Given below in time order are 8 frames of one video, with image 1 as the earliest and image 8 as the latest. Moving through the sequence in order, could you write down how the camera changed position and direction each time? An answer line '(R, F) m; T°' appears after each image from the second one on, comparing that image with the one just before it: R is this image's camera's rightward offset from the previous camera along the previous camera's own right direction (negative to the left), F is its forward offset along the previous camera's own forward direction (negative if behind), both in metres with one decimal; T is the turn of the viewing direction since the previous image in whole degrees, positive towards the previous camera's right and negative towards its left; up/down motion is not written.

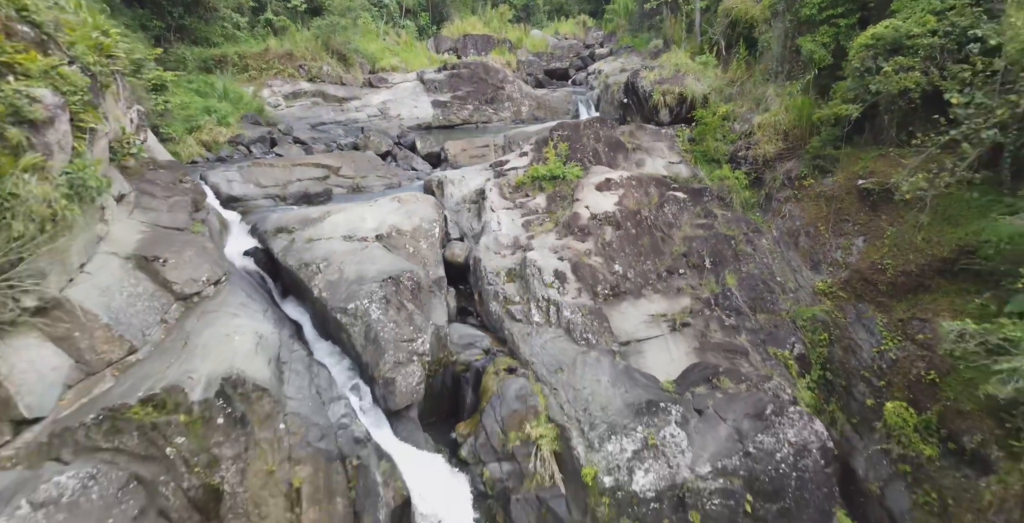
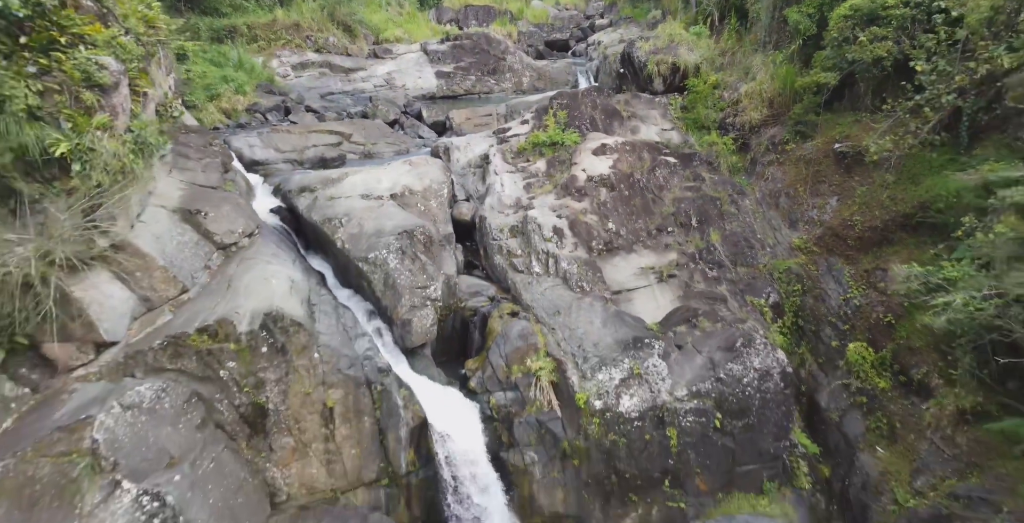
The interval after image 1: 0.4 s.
(0.0, -1.0) m; 0°
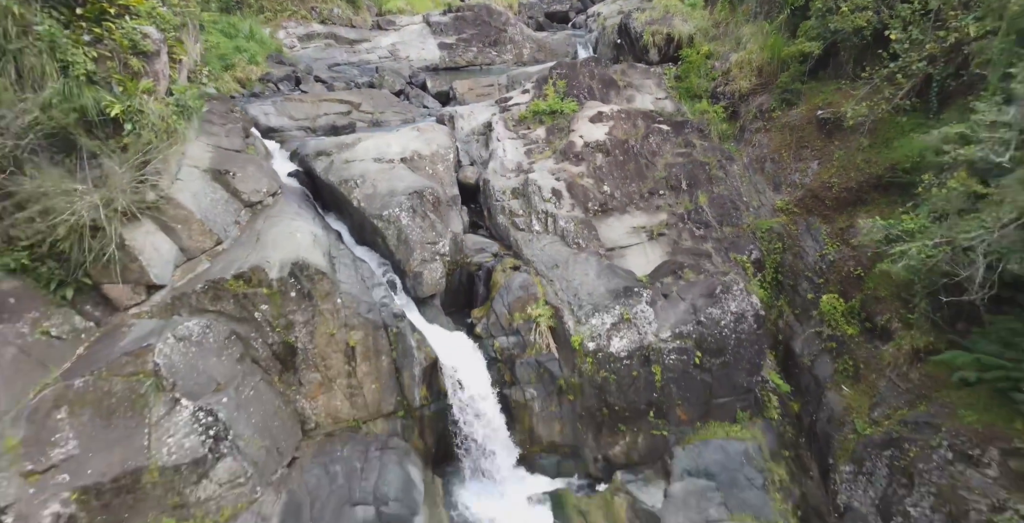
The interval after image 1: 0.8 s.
(0.0, -0.9) m; 0°
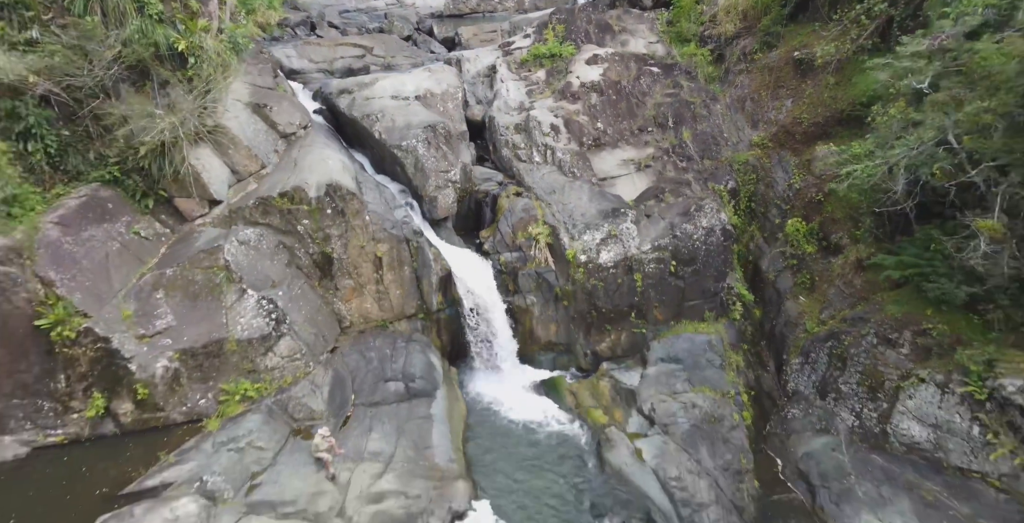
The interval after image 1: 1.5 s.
(-0.1, -1.5) m; 0°
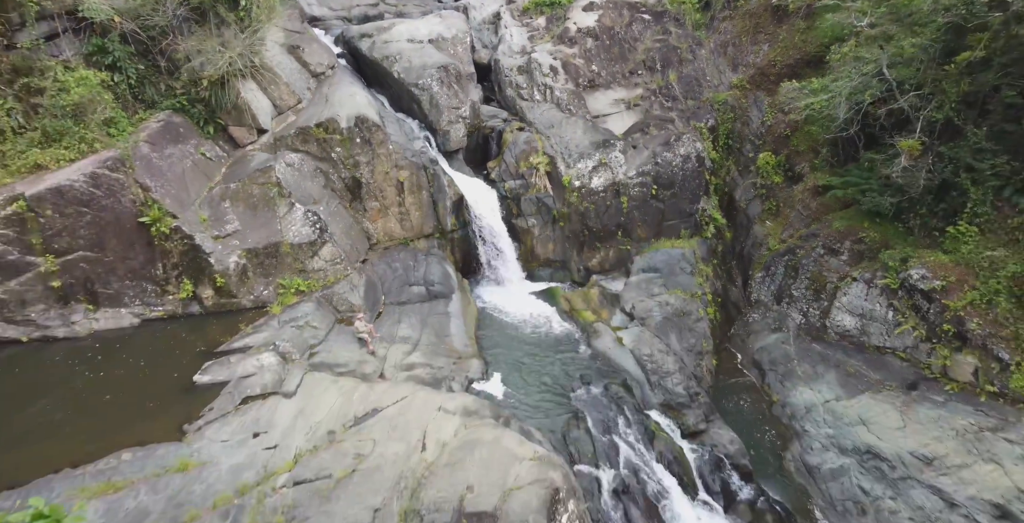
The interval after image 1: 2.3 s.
(-0.1, -1.8) m; 0°
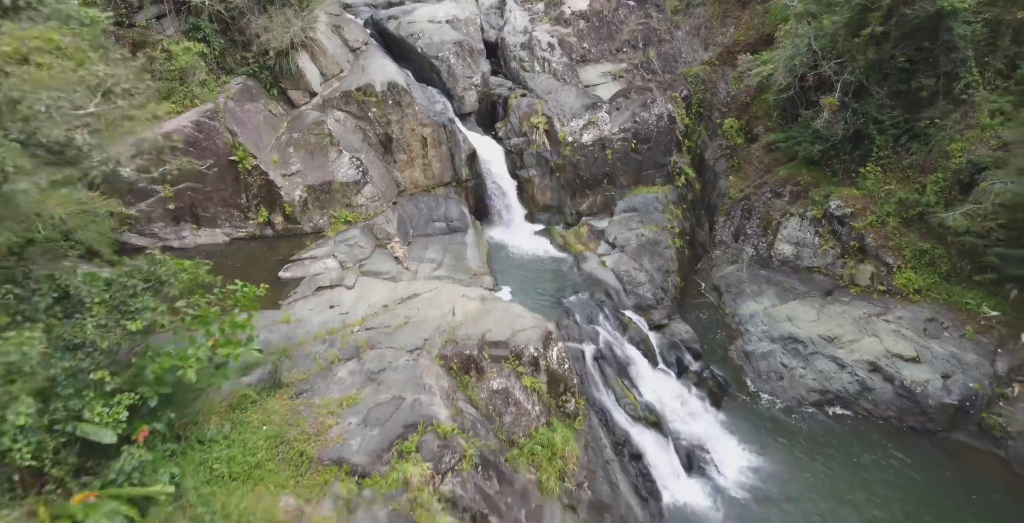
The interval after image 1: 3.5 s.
(-0.1, -2.6) m; 0°
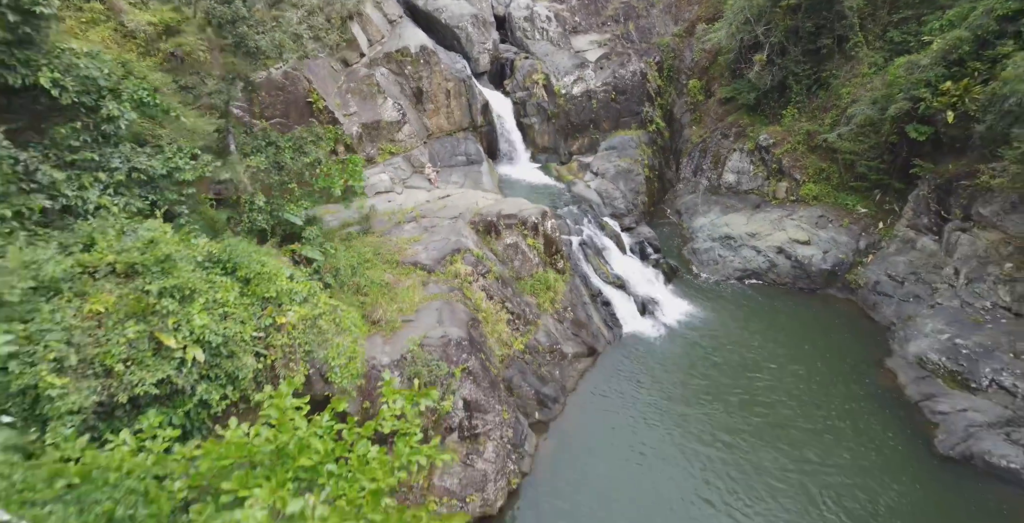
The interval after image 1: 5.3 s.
(-0.2, -3.8) m; 0°
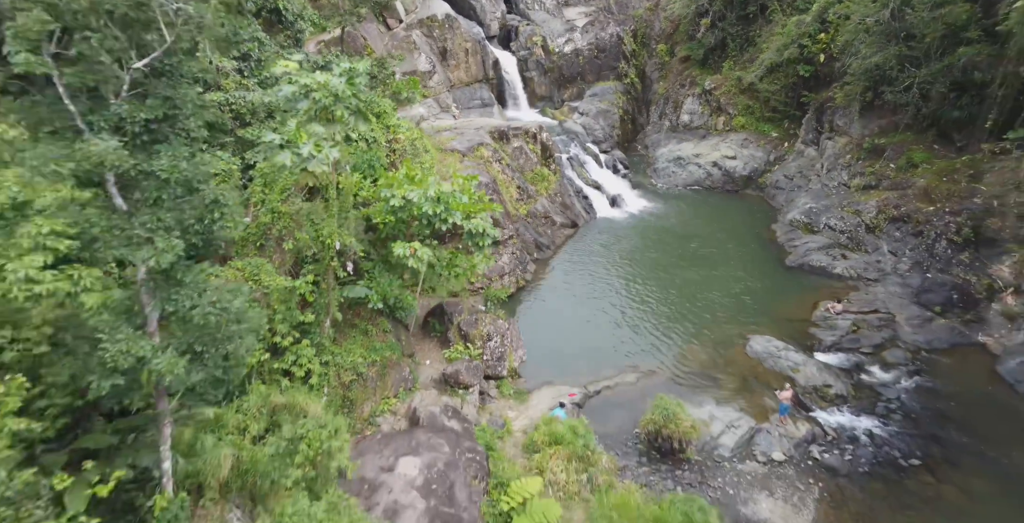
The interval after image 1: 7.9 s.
(-0.2, -4.9) m; 0°
